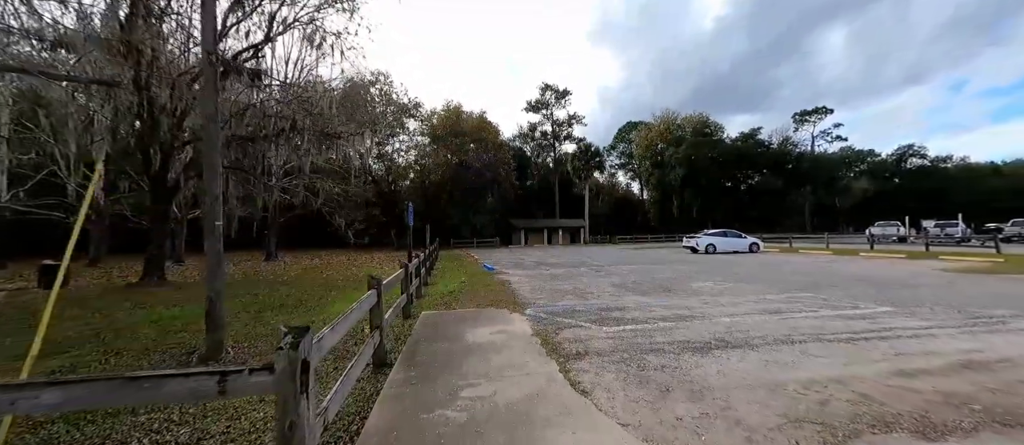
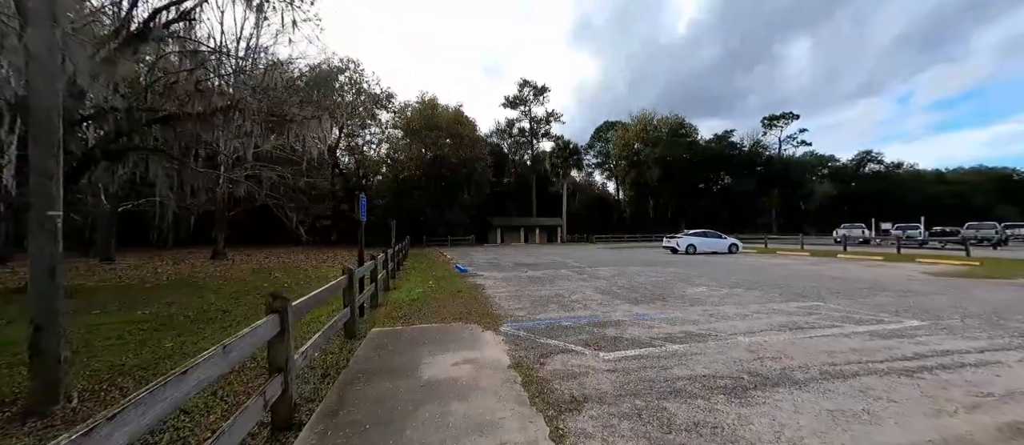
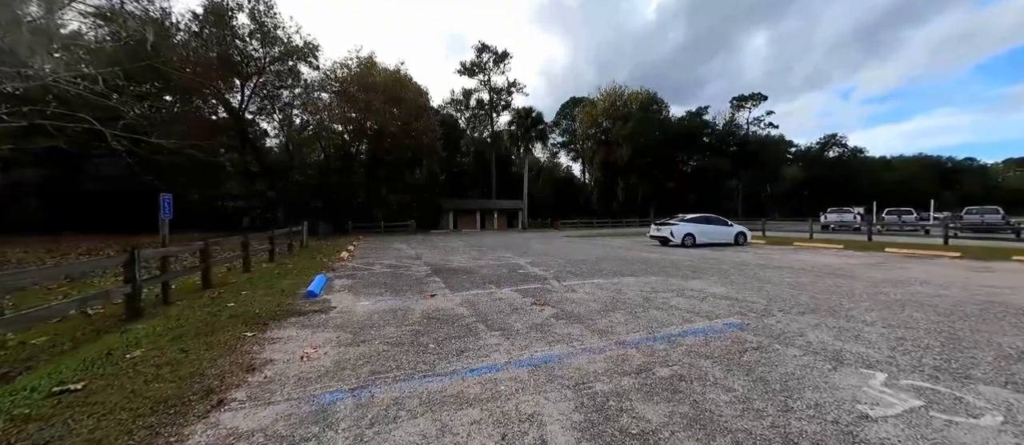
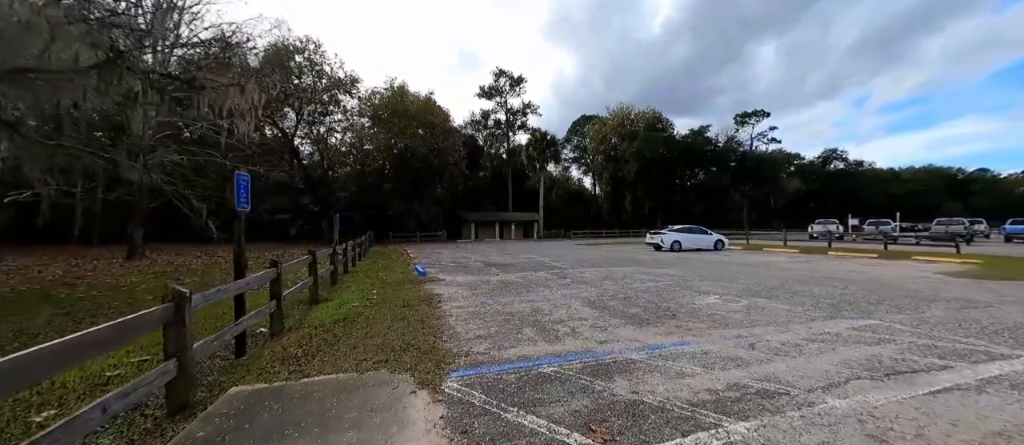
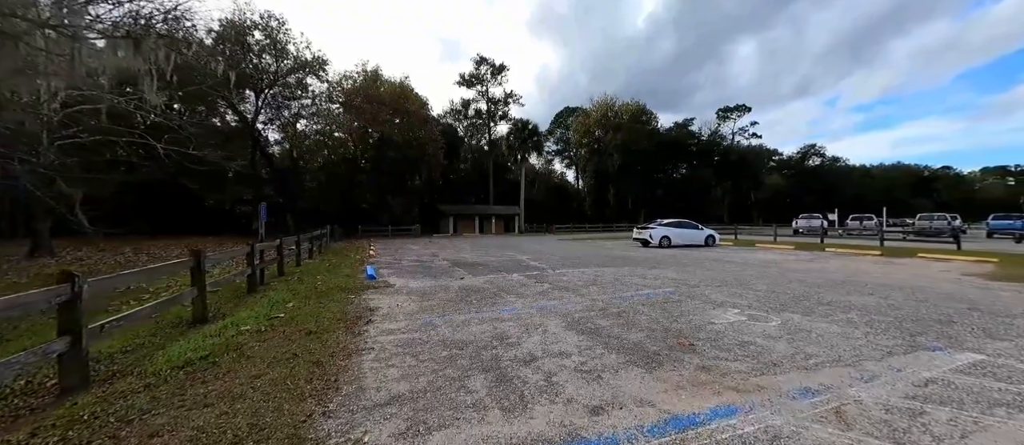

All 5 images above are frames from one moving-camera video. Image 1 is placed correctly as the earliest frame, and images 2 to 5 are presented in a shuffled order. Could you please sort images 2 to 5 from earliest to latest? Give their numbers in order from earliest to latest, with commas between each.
2, 4, 5, 3
